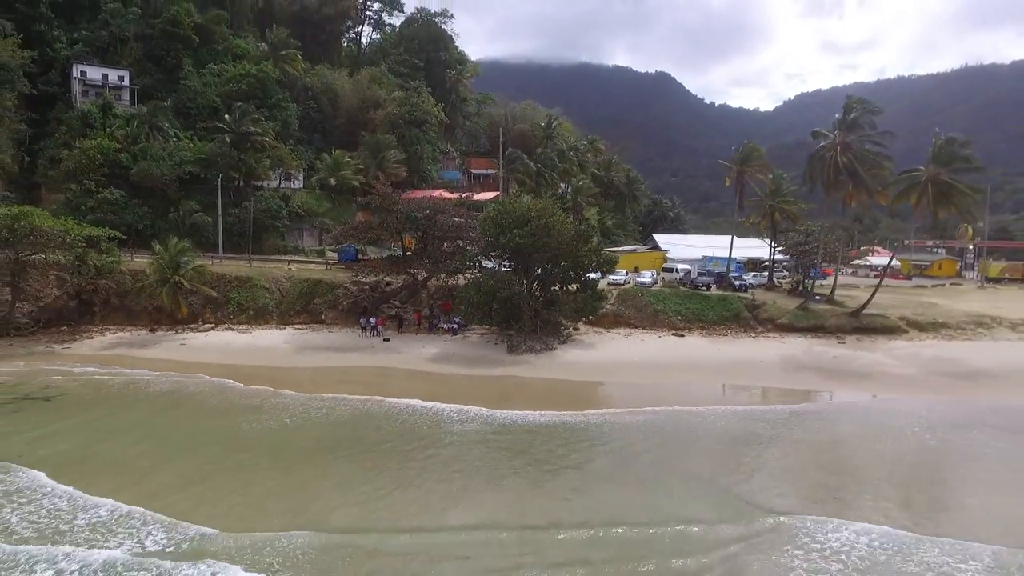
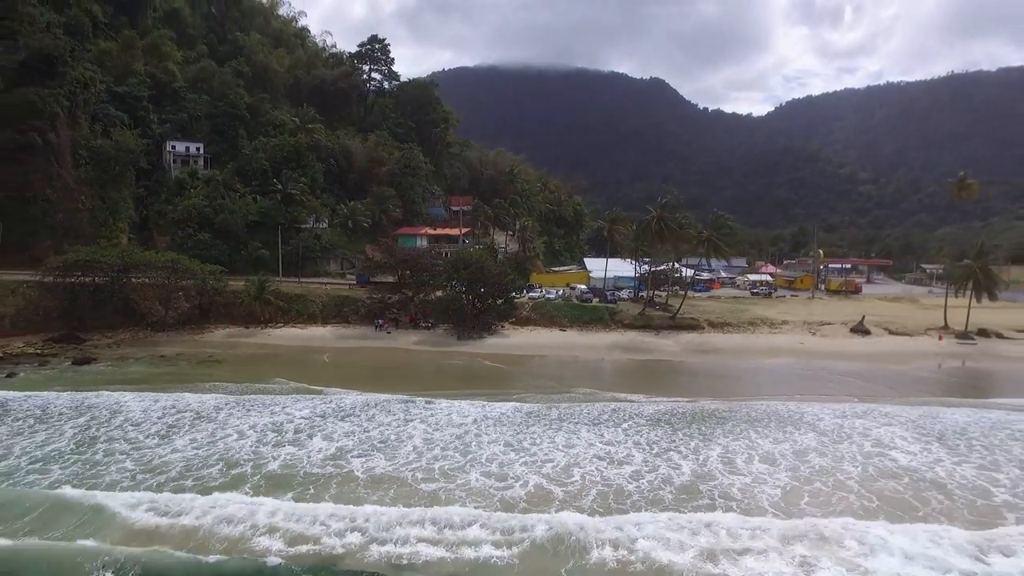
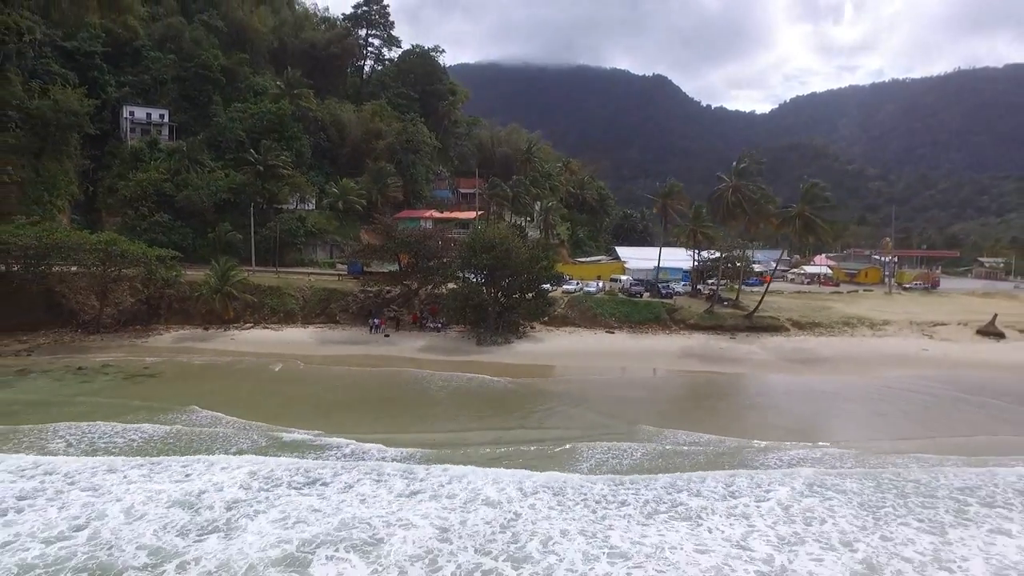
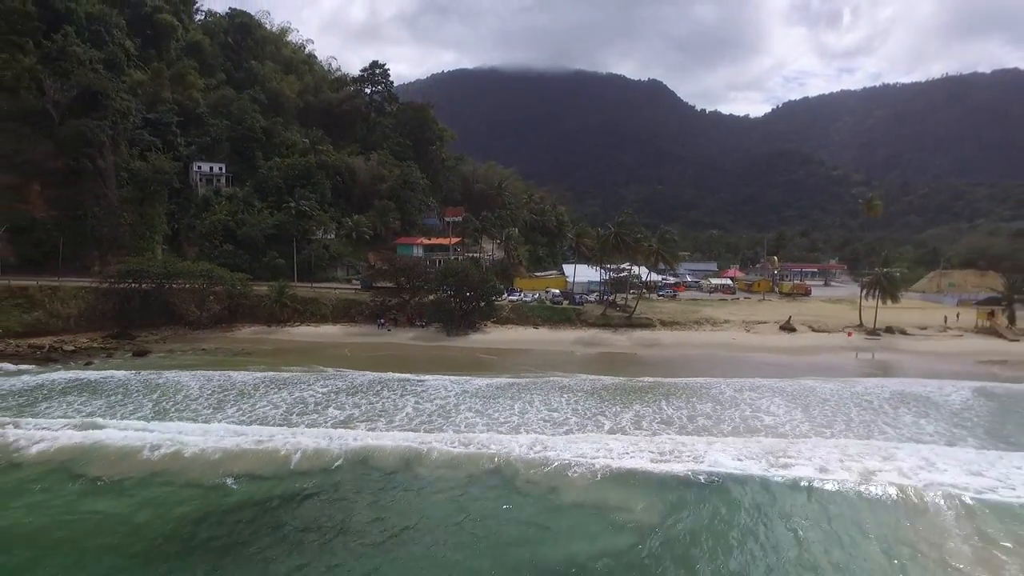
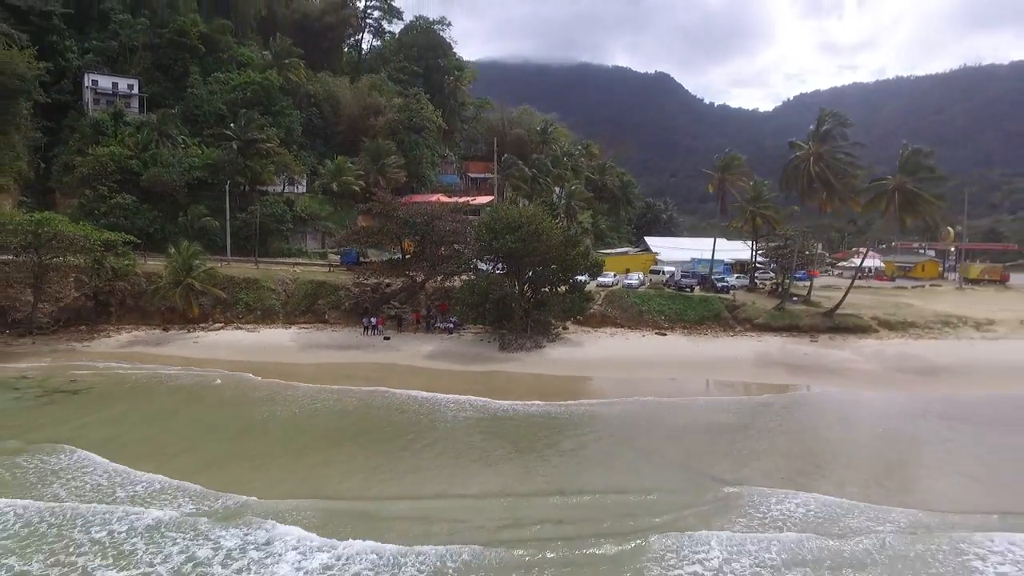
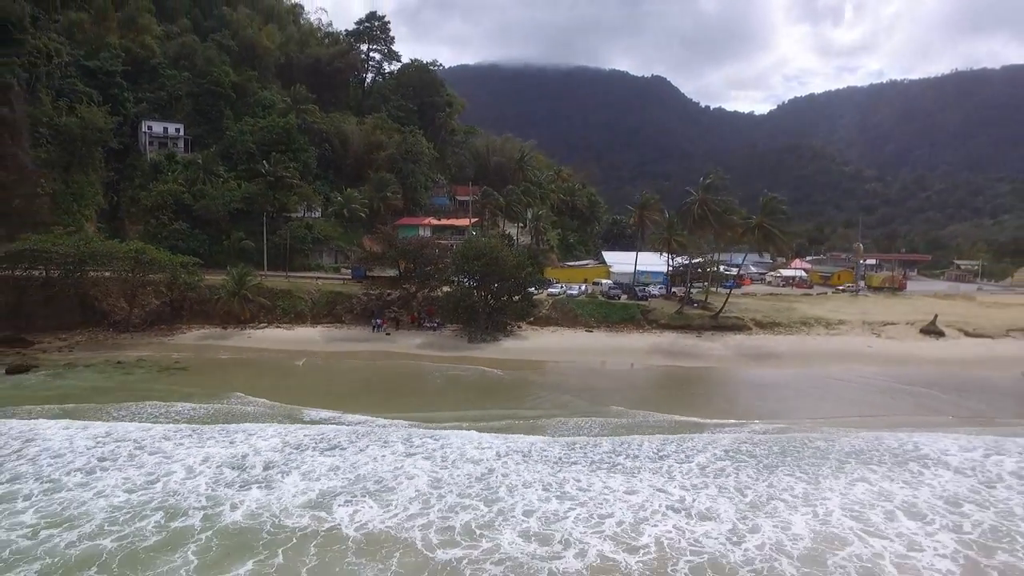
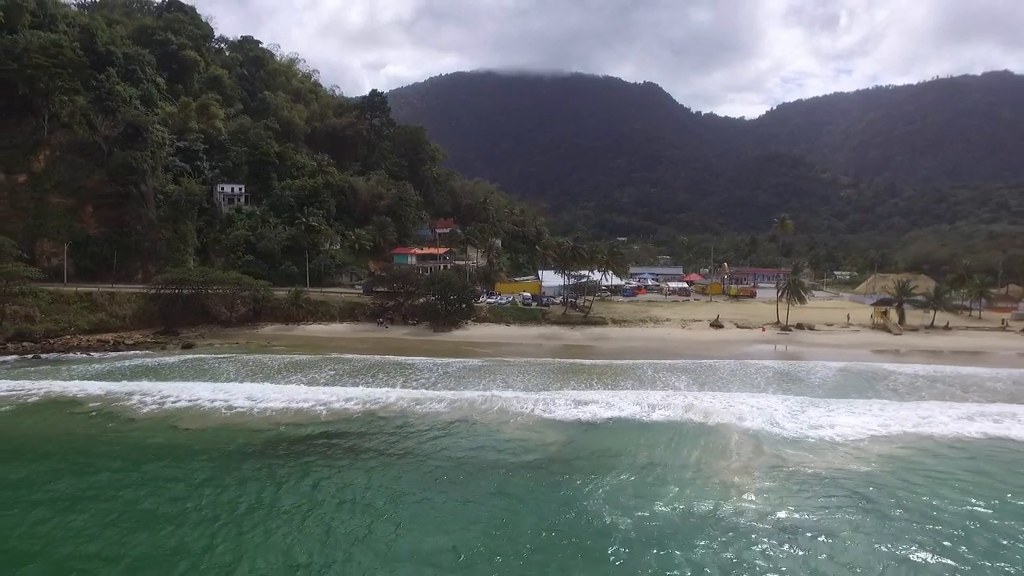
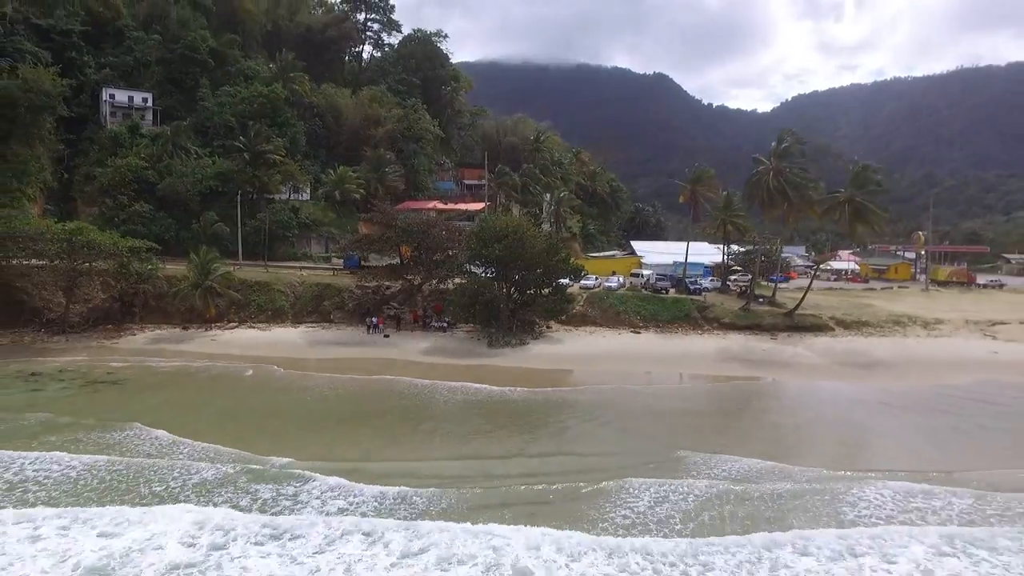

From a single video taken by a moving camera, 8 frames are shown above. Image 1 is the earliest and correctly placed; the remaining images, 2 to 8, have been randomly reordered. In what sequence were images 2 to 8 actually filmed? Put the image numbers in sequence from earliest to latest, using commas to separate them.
5, 8, 3, 6, 2, 4, 7
